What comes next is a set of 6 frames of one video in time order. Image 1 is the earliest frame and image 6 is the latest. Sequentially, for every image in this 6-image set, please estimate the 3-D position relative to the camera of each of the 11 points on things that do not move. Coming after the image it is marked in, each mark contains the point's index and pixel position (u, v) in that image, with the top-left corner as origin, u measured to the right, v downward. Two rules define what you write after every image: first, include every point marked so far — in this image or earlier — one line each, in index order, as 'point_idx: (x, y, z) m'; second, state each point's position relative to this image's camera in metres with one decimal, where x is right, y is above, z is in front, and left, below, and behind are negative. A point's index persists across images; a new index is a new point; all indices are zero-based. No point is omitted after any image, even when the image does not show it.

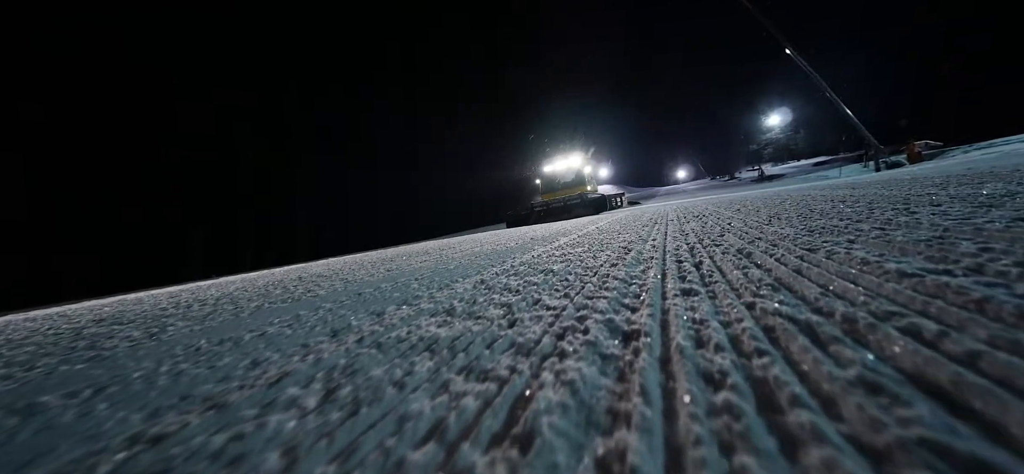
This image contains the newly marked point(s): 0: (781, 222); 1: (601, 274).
0: (+2.7, +0.1, +2.8) m
1: (+0.5, -0.3, +1.8) m
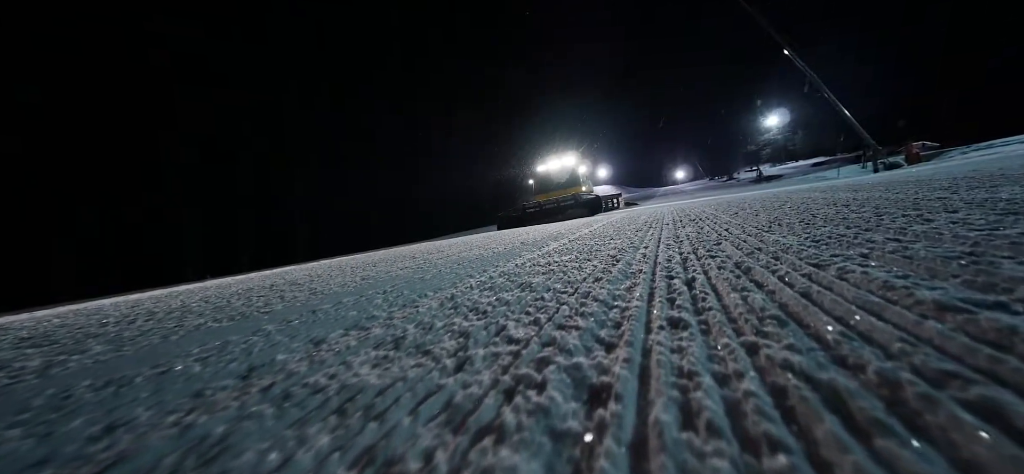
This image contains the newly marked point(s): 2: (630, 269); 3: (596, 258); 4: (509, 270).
0: (+2.5, +0.1, +2.6) m
1: (+0.4, -0.3, +1.6) m
2: (+0.8, -0.2, +2.0) m
3: (+0.8, -0.2, +2.5) m
4: (-0.1, -0.3, +2.5) m
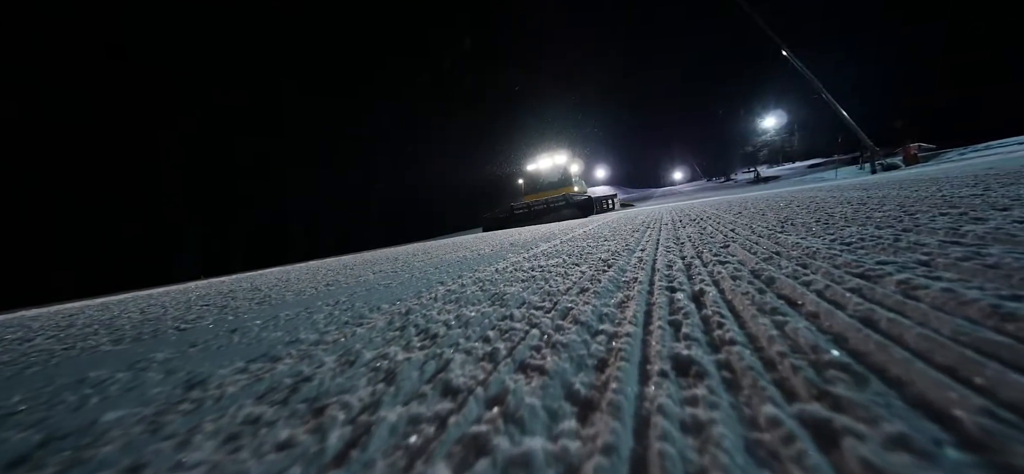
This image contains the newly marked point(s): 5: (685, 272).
0: (+2.4, +0.1, +2.3) m
1: (+0.2, -0.3, +1.3) m
2: (+0.7, -0.2, +1.7) m
3: (+0.6, -0.2, +2.2) m
4: (-0.2, -0.3, +2.2) m
5: (+1.0, -0.2, +1.6) m
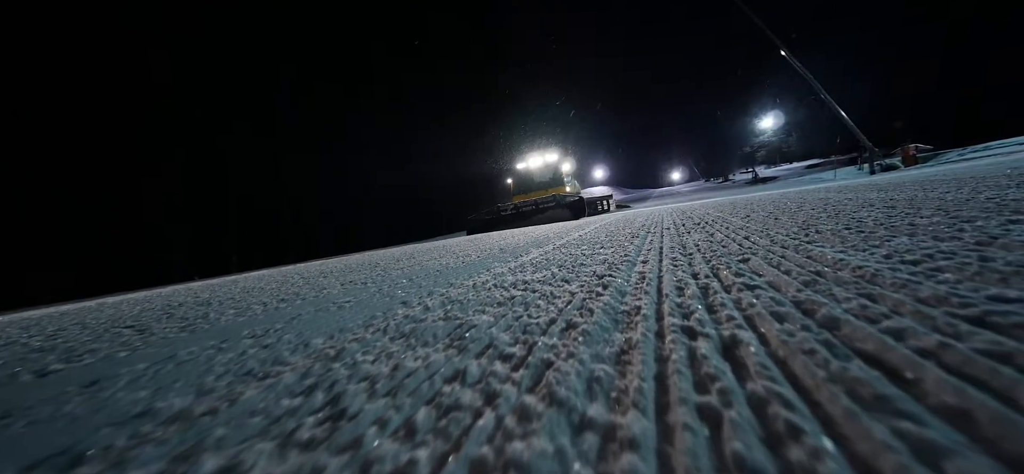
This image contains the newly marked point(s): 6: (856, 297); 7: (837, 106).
0: (+2.2, 0.0, +1.9) m
1: (+0.1, -0.4, +1.0) m
2: (+0.5, -0.3, +1.3) m
3: (+0.5, -0.3, +1.9) m
4: (-0.4, -0.4, +1.8) m
5: (+0.8, -0.3, +1.2) m
6: (+1.2, -0.2, +1.0) m
7: (+18.7, +7.7, +16.0) m
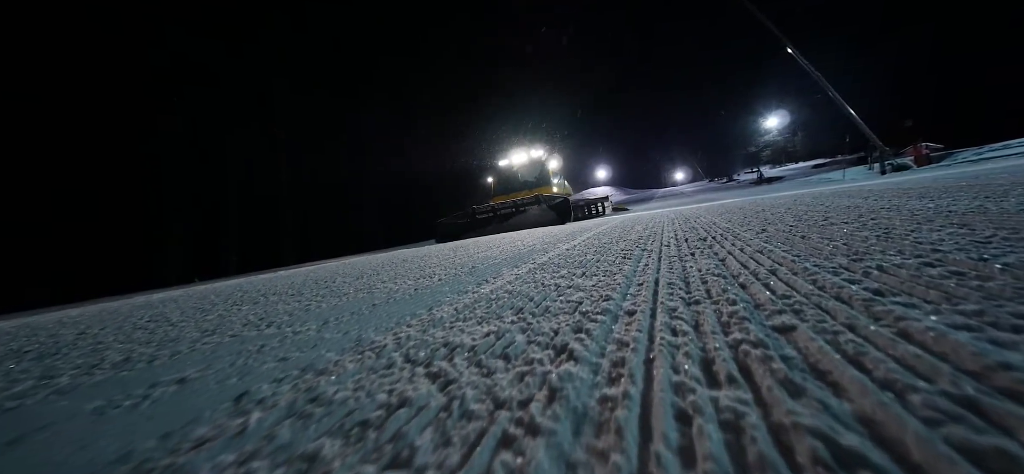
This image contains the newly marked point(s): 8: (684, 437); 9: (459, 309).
0: (+1.8, -0.2, +1.2) m
1: (-0.3, -0.6, +0.3) m
2: (+0.1, -0.5, +0.6) m
3: (+0.1, -0.5, +1.2) m
4: (-0.8, -0.6, +1.2) m
5: (+0.4, -0.5, +0.5) m
6: (+0.8, -0.4, +0.3) m
7: (+18.5, +7.4, +15.2) m
8: (+0.4, -0.5, +0.7) m
9: (-0.4, -0.5, +2.1) m
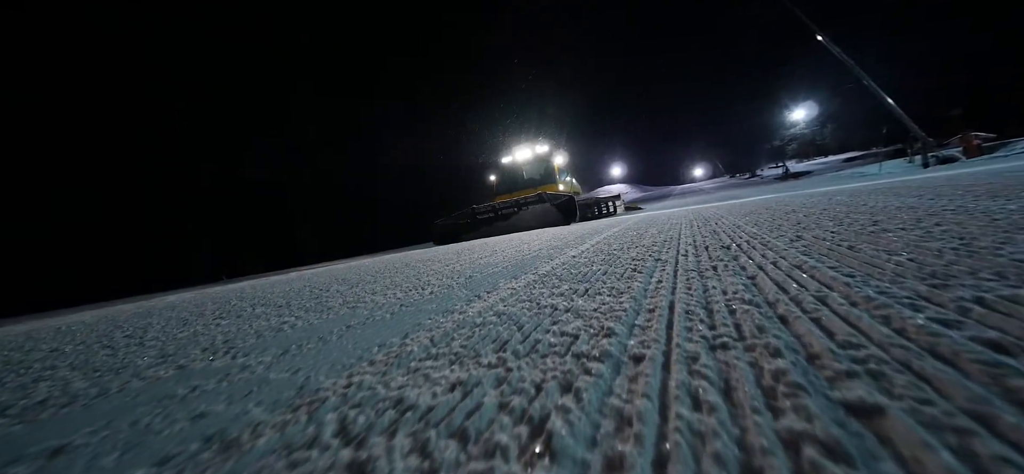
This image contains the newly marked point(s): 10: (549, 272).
0: (+1.7, -0.3, +0.8) m
1: (-0.5, -0.8, -0.1) m
2: (0.0, -0.7, +0.3) m
3: (-0.1, -0.6, +0.8) m
4: (-0.9, -0.7, +0.9) m
5: (+0.2, -0.6, +0.1) m
6: (+0.6, -0.6, -0.1) m
7: (+18.9, +7.4, +13.9) m
8: (+0.3, -0.6, +0.4) m
9: (-0.5, -0.6, +1.8) m
10: (+0.4, -0.4, +3.3) m
